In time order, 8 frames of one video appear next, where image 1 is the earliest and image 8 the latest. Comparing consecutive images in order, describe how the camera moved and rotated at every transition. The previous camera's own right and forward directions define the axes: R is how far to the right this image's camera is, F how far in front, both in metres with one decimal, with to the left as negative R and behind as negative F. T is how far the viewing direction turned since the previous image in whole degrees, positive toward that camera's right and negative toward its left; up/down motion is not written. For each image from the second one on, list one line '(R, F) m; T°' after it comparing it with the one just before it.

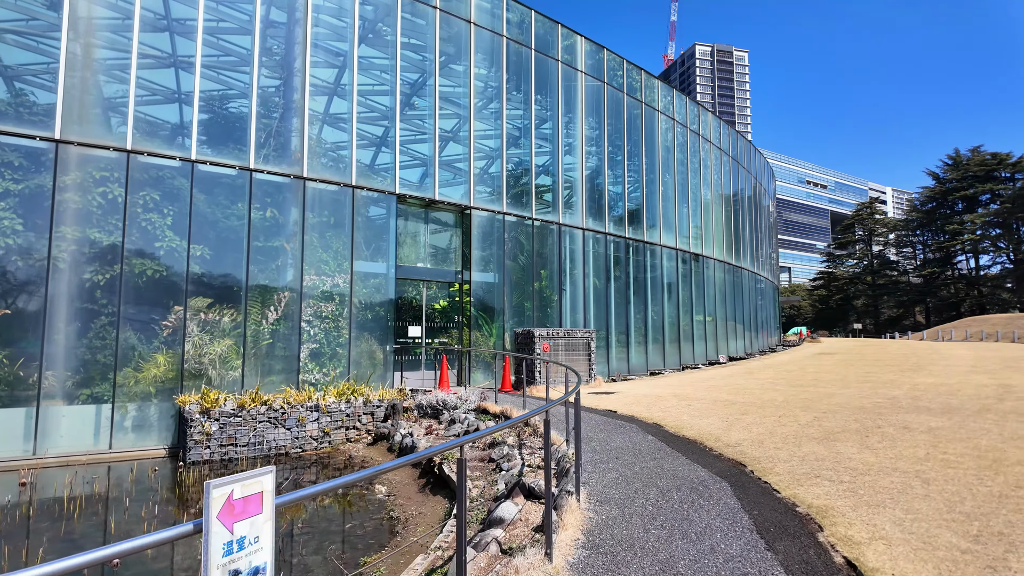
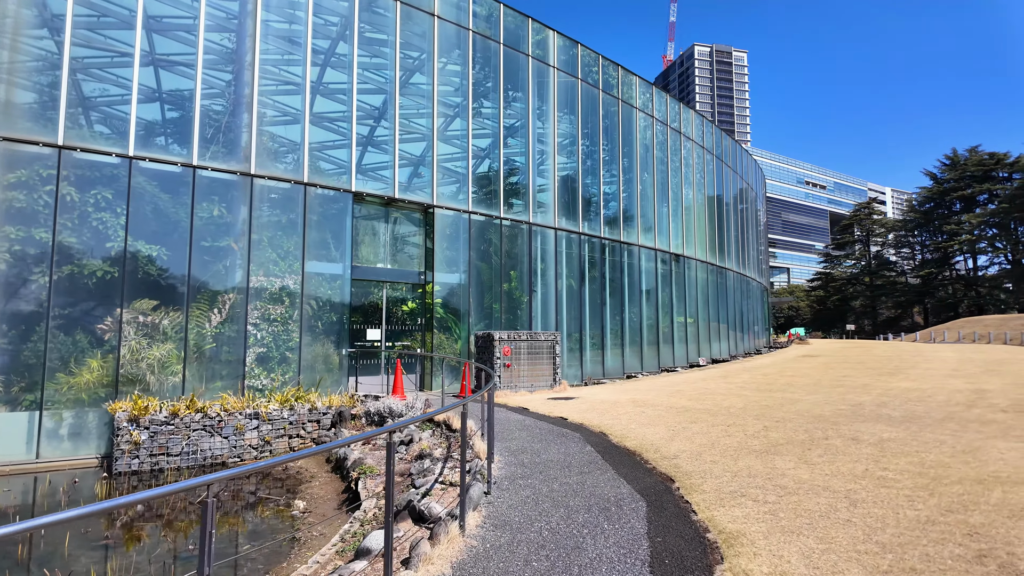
(+0.9, +0.5) m; 0°
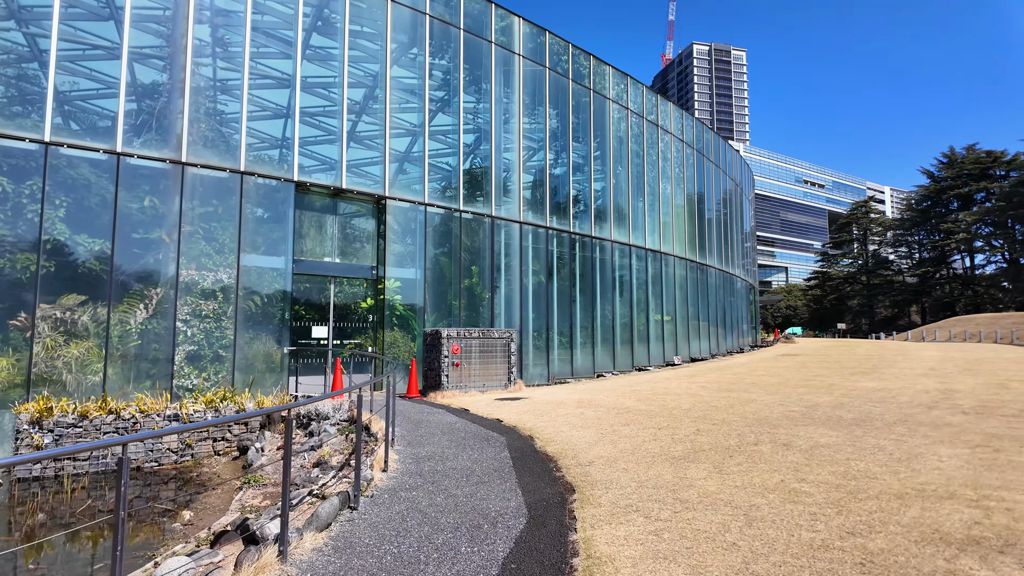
(+1.0, +0.6) m; 0°
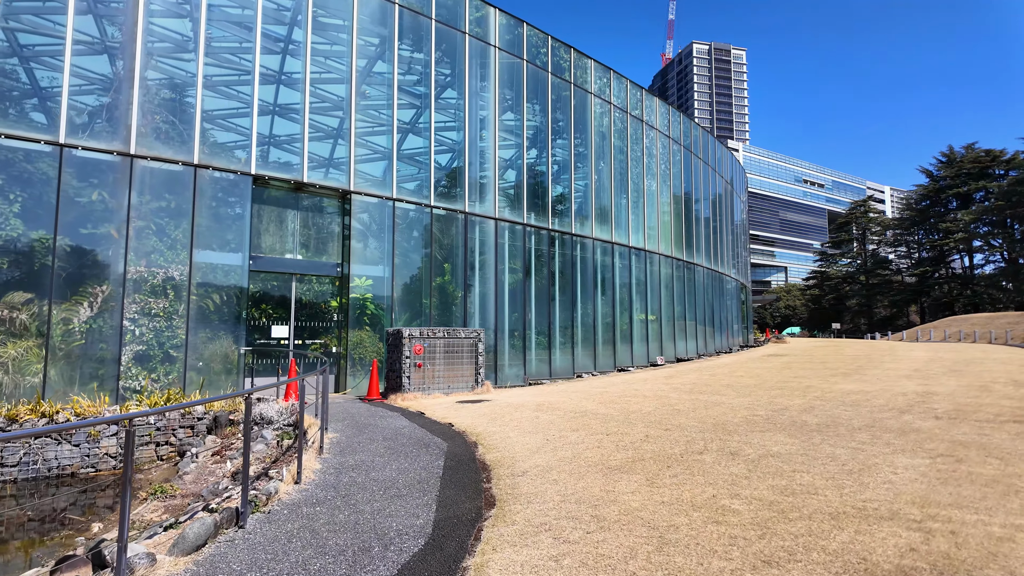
(+0.7, +0.5) m; 0°
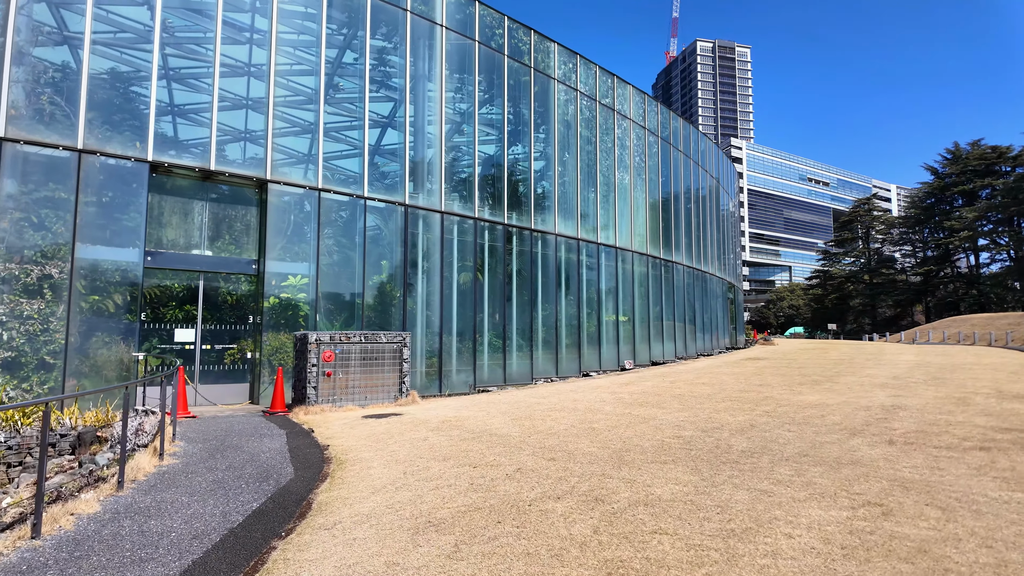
(+1.5, +1.3) m; -1°
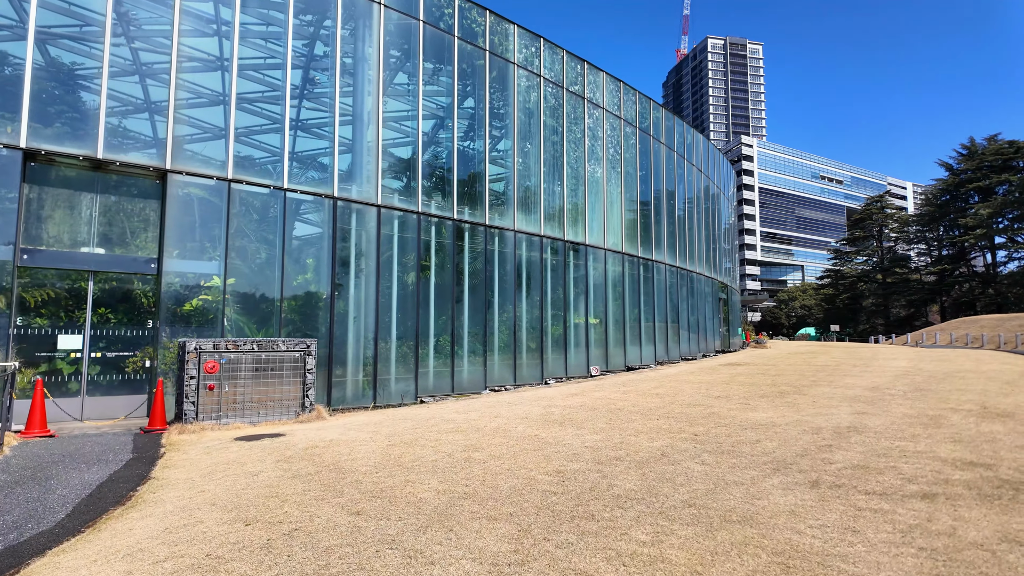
(+1.6, +1.3) m; -1°
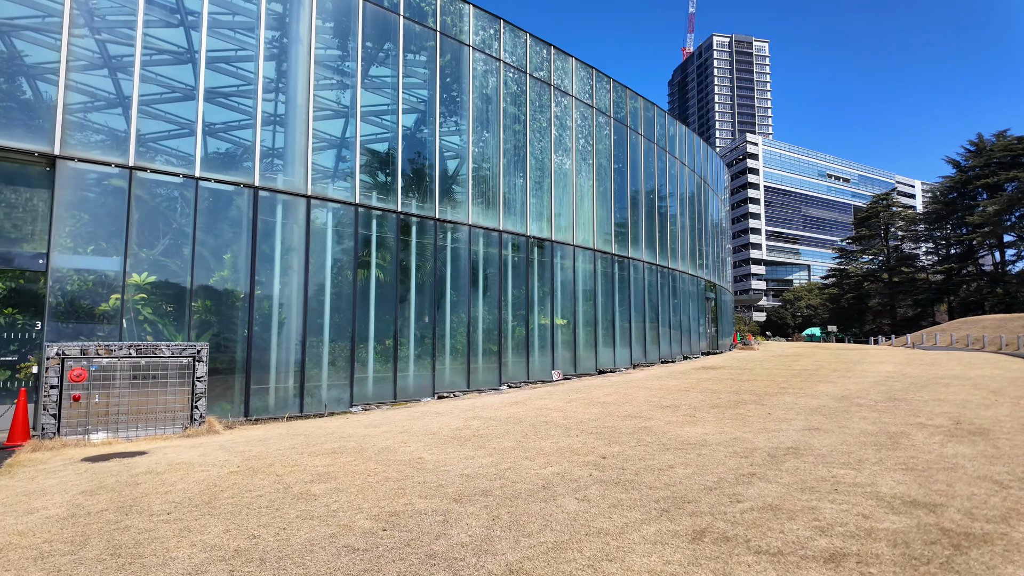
(+1.4, +1.2) m; -1°
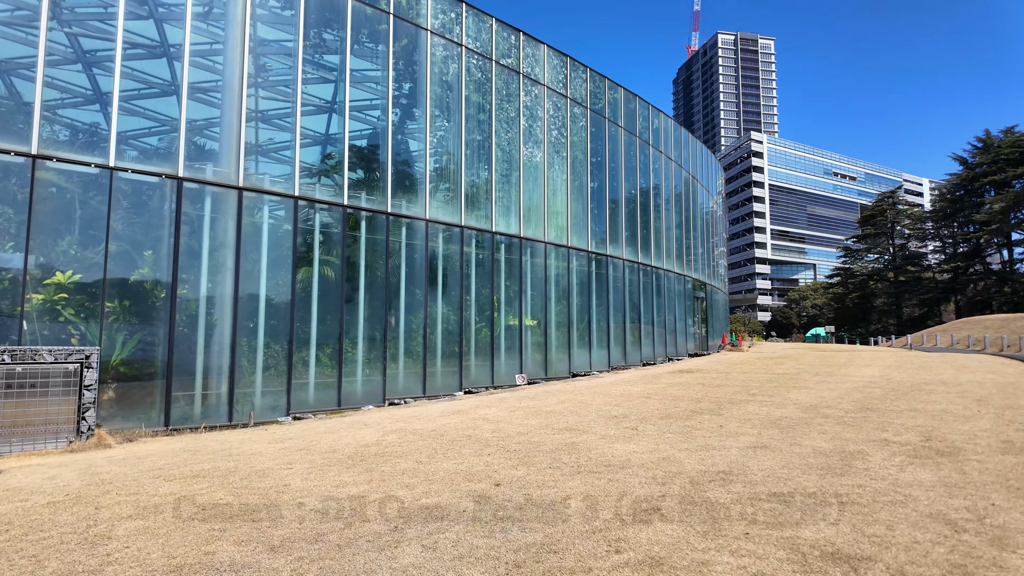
(+1.1, +1.0) m; -1°
